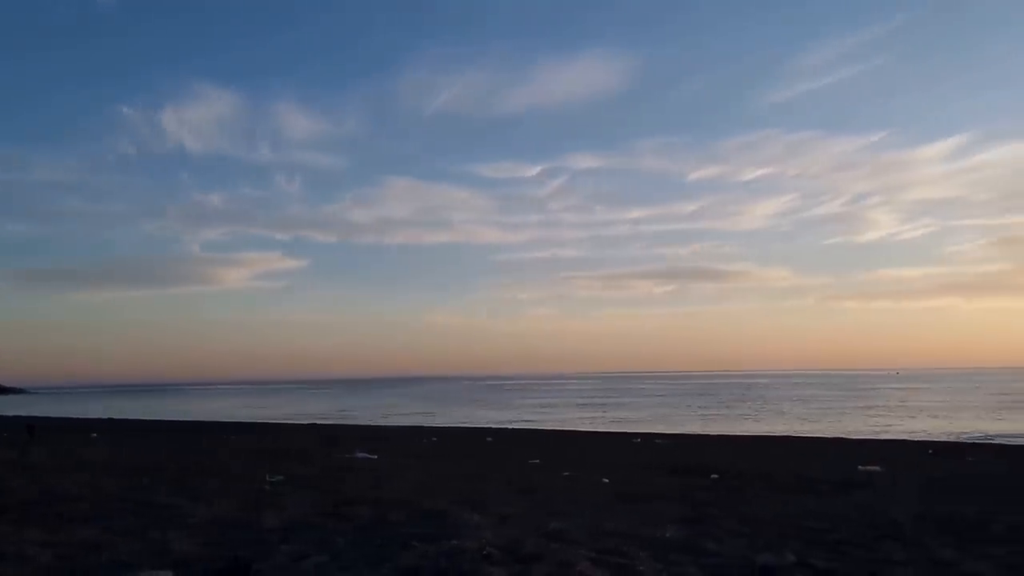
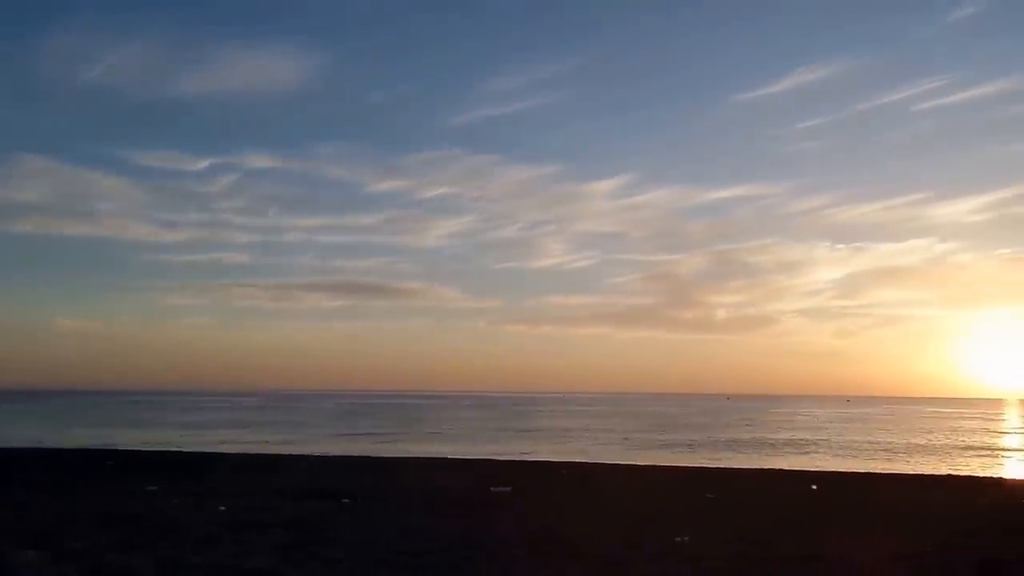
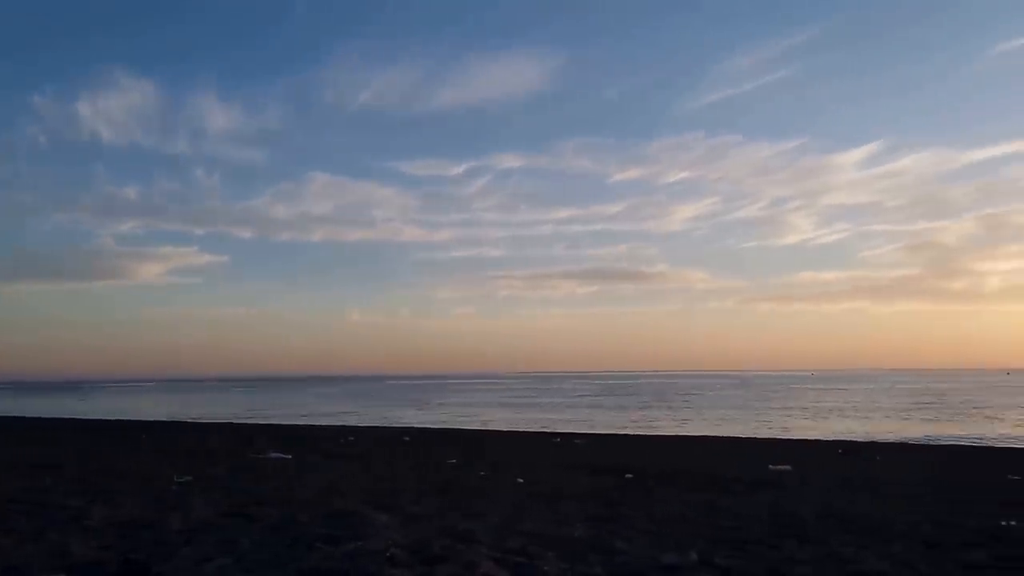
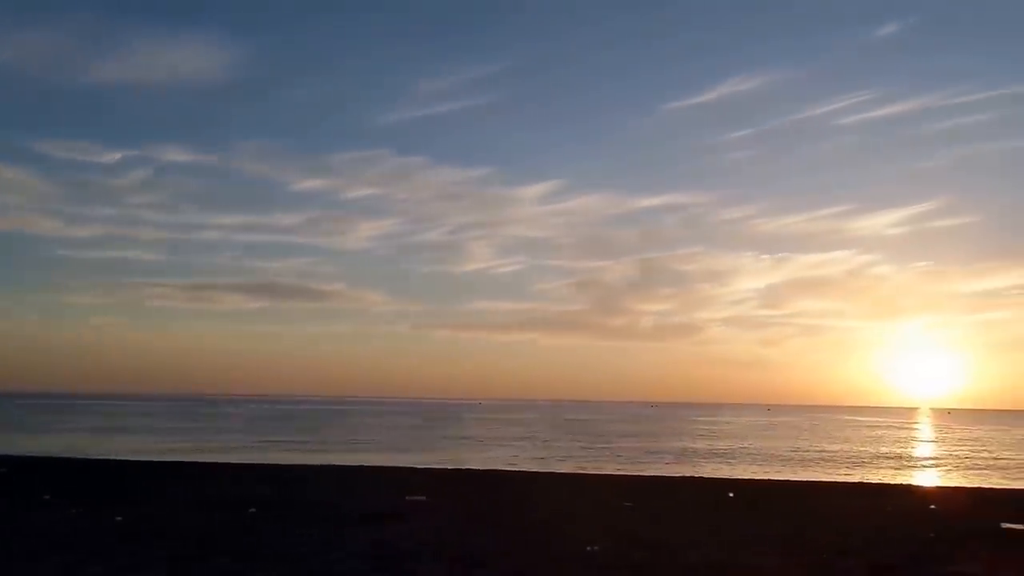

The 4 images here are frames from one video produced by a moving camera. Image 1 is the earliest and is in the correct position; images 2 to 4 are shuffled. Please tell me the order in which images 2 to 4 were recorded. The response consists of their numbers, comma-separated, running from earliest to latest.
3, 2, 4
